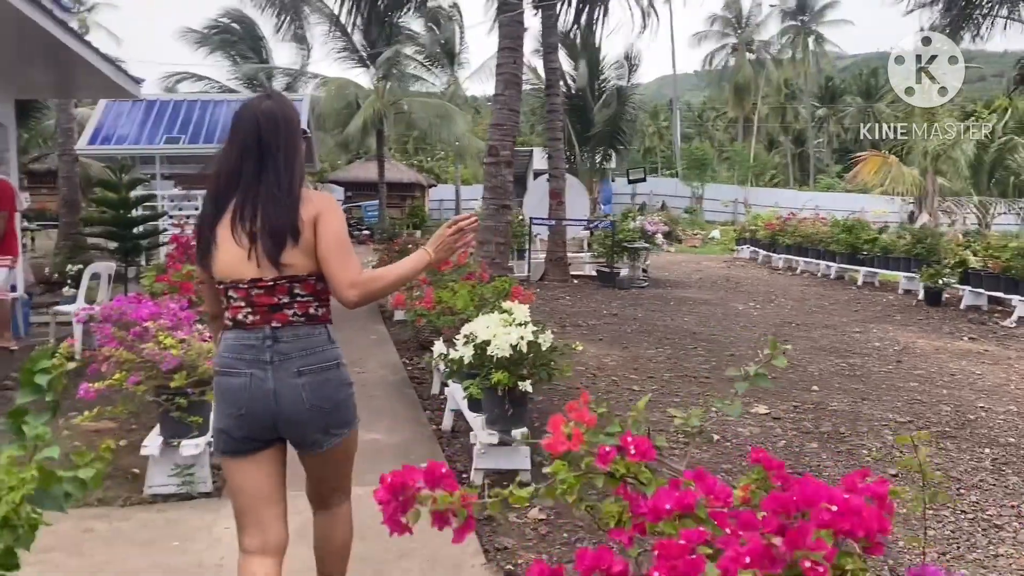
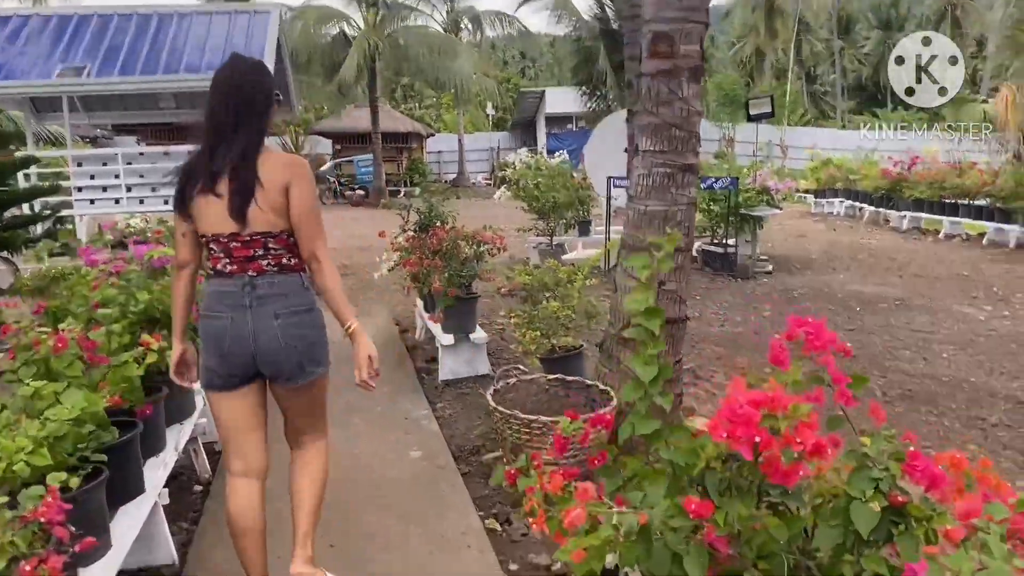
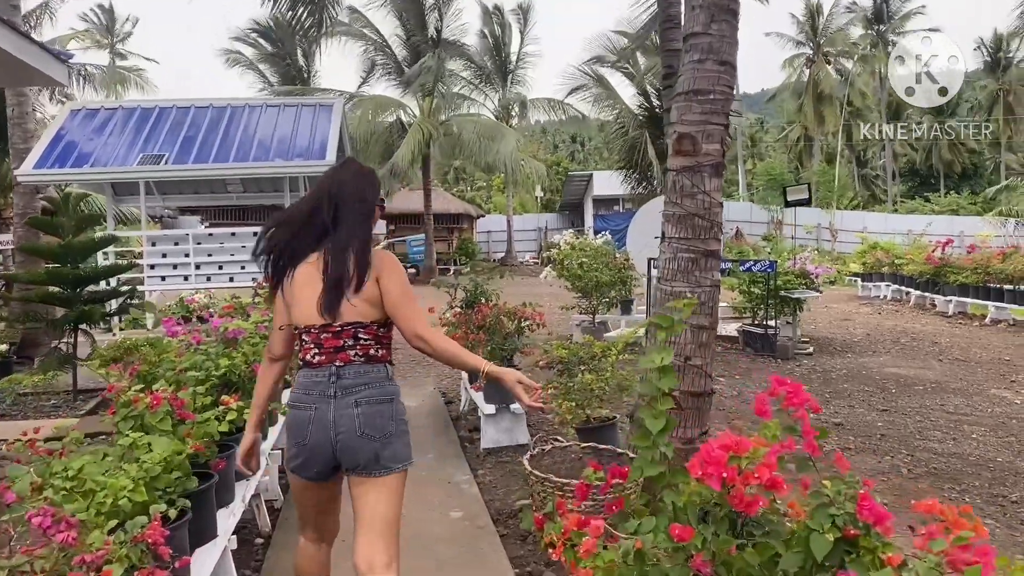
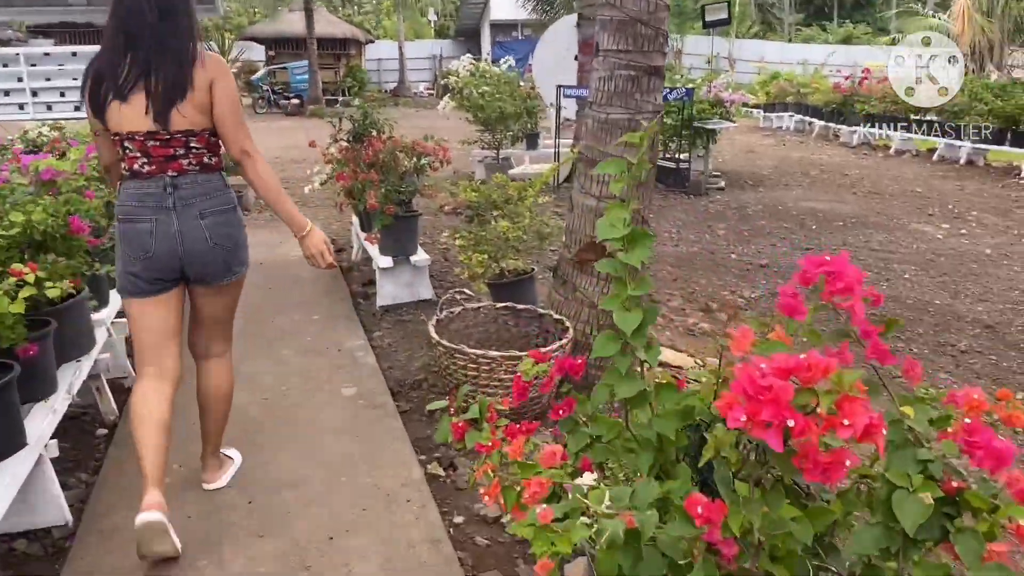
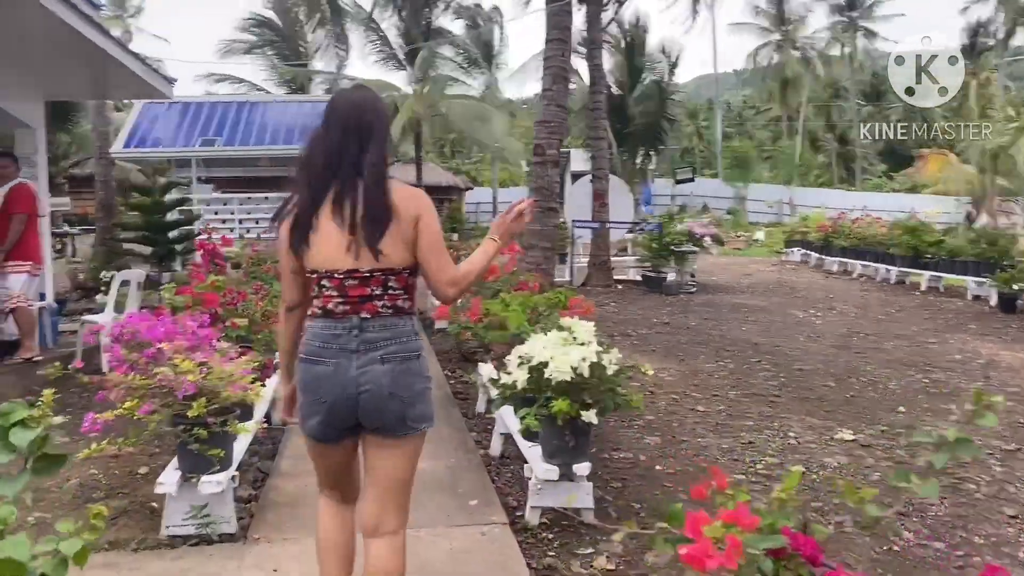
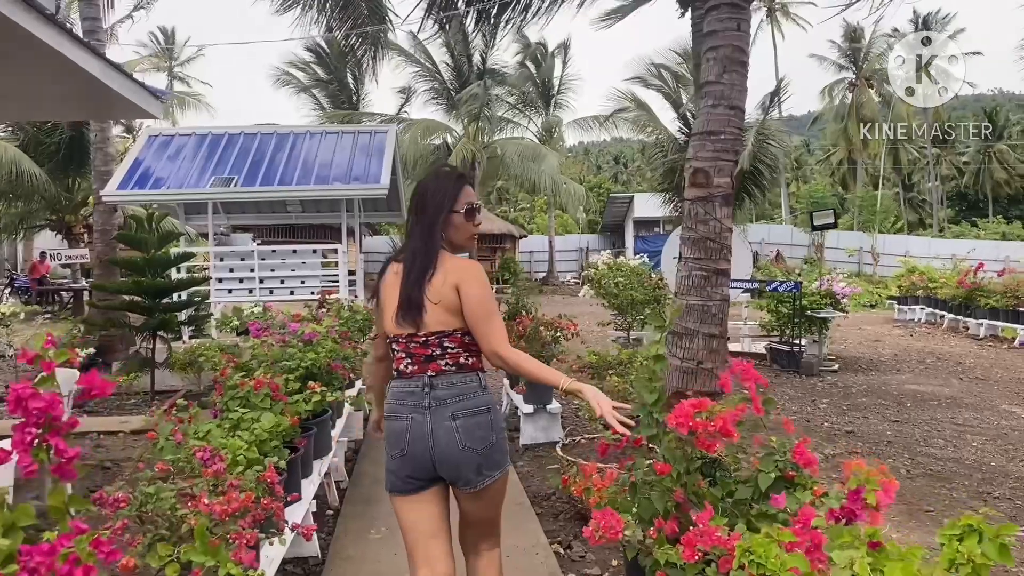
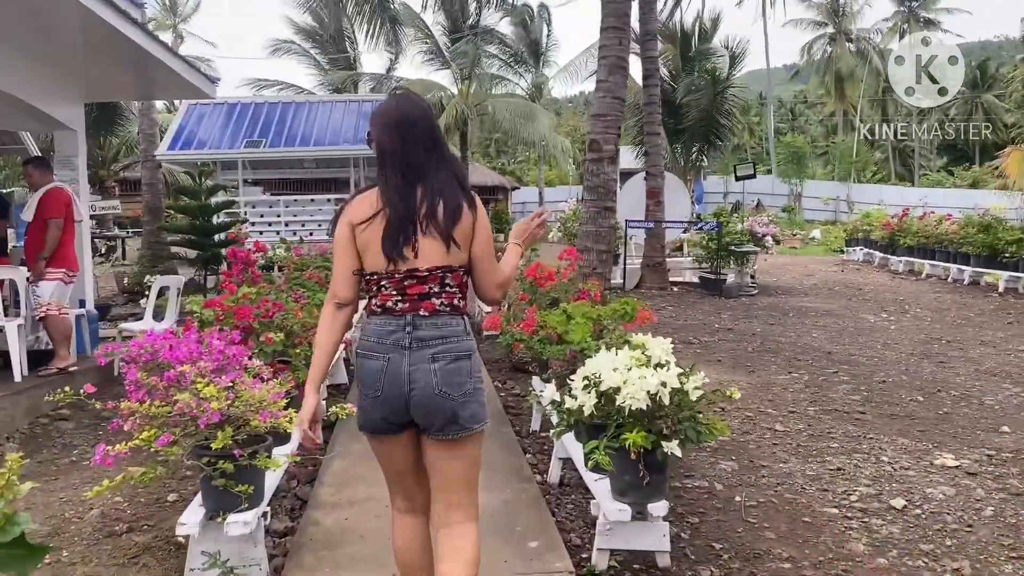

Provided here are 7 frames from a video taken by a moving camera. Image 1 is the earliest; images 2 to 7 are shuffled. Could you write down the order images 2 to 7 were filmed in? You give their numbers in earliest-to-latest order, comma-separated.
5, 7, 6, 3, 2, 4
